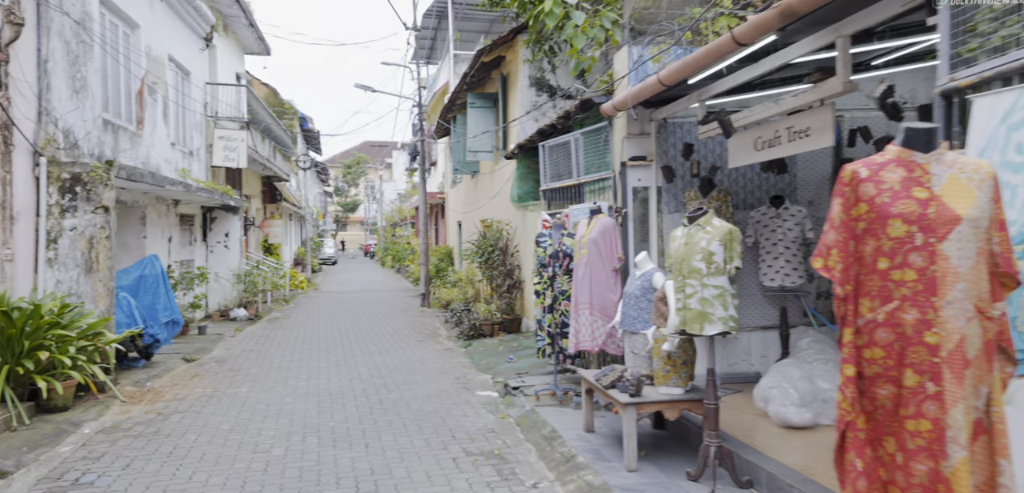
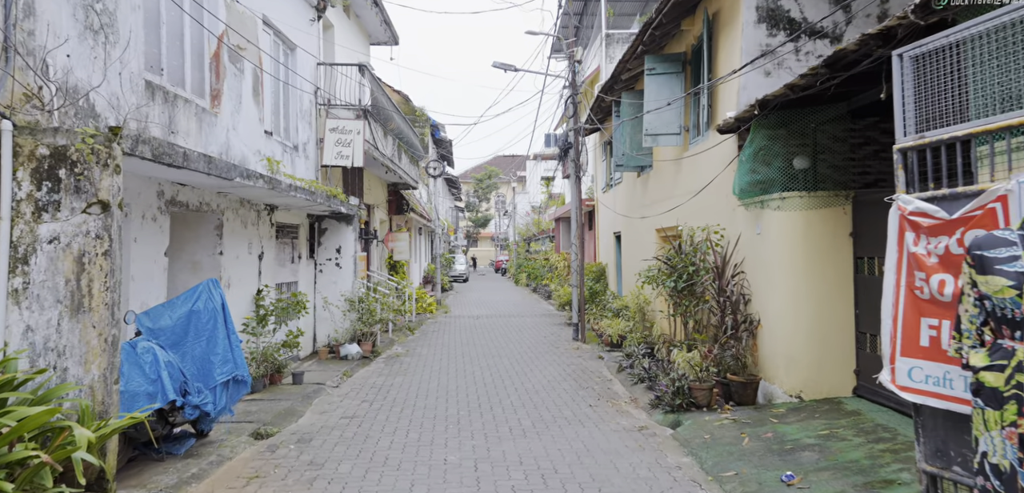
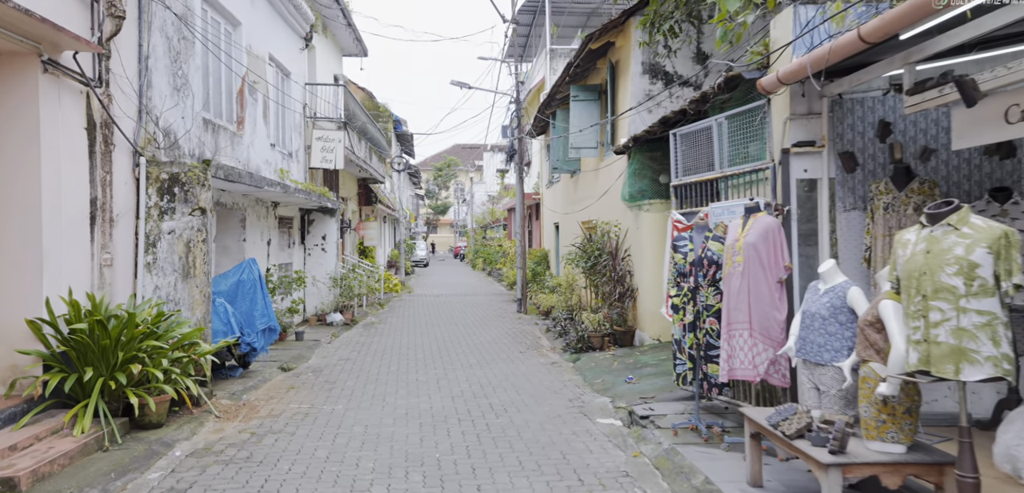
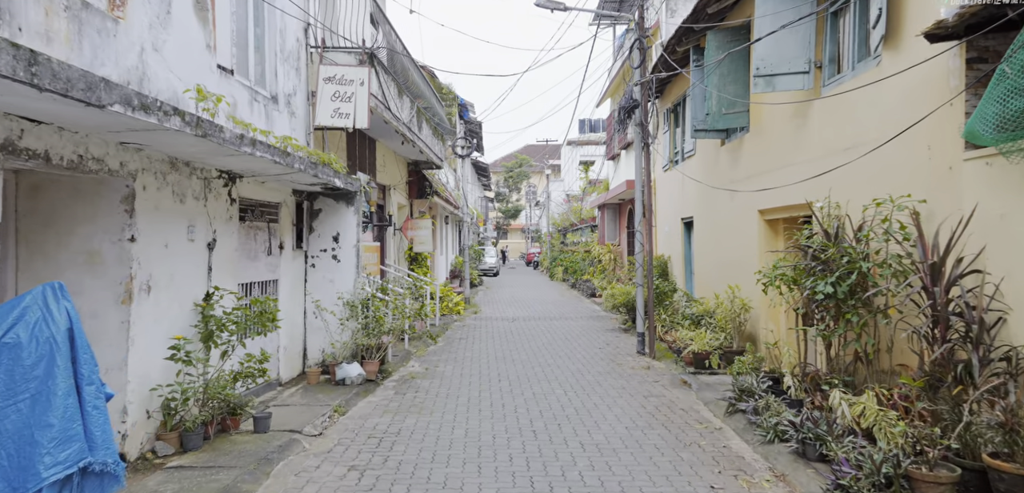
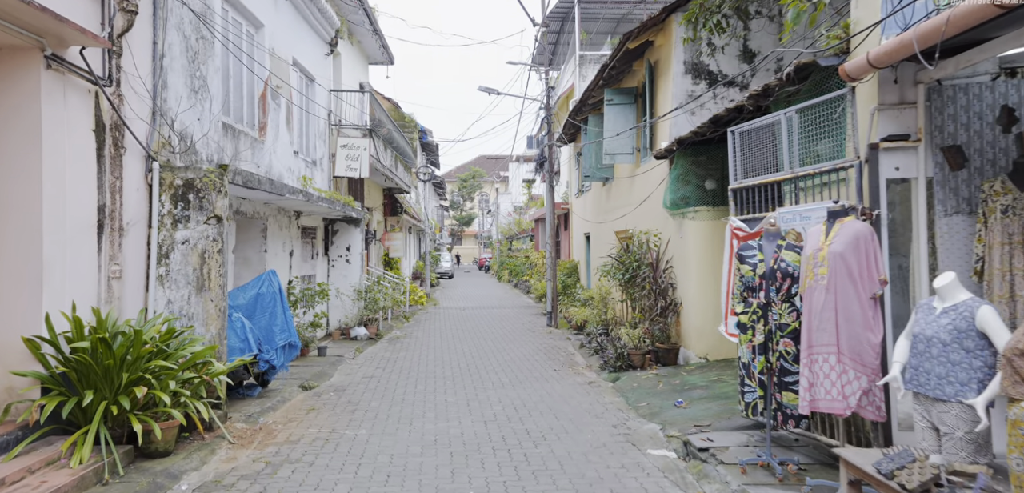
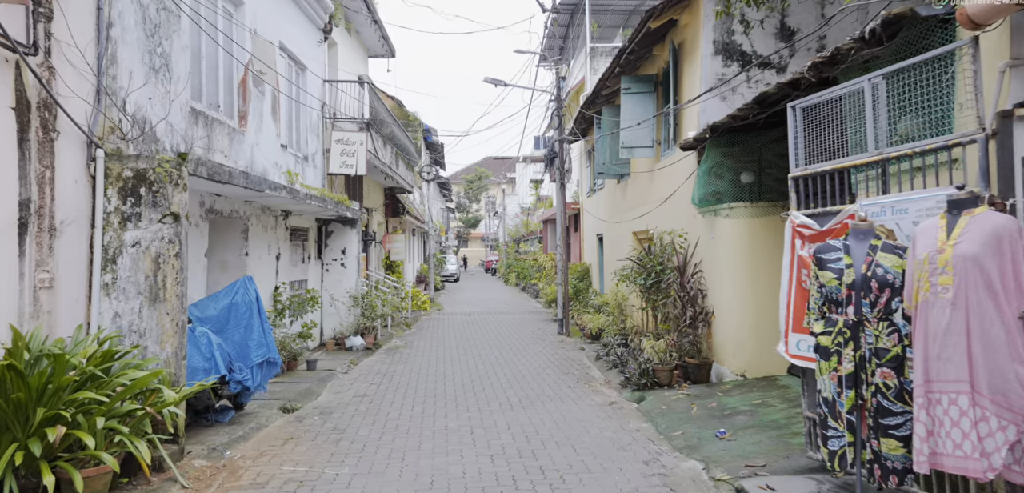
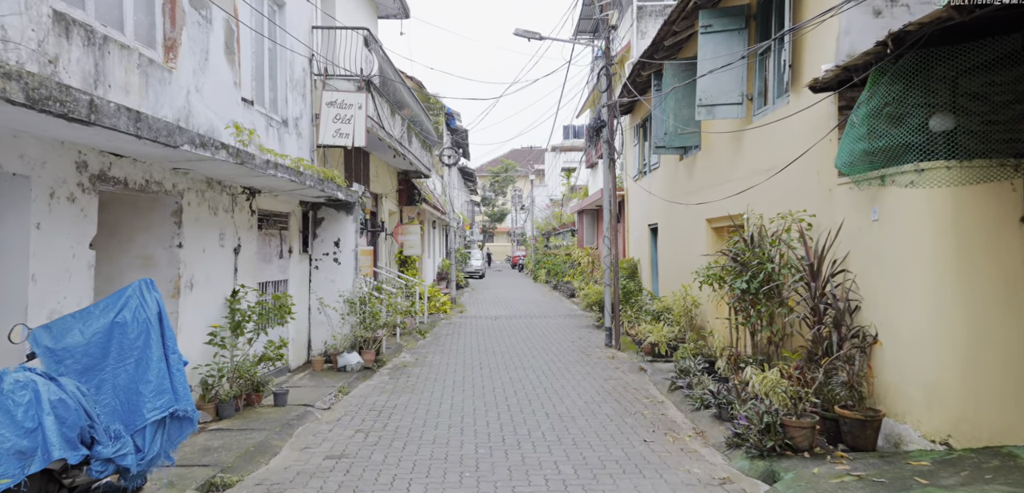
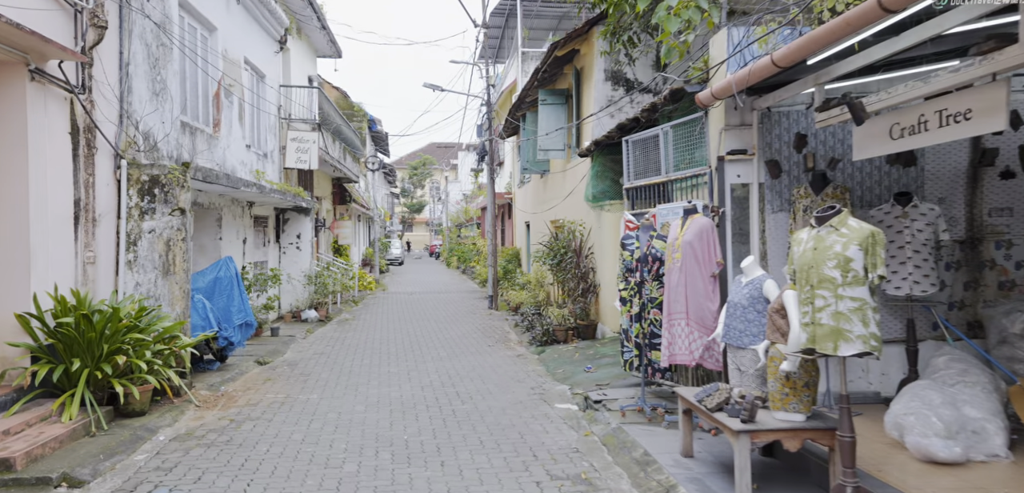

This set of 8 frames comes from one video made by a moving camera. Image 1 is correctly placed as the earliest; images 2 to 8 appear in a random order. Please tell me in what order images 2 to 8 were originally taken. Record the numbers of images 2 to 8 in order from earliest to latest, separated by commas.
8, 3, 5, 6, 2, 7, 4
